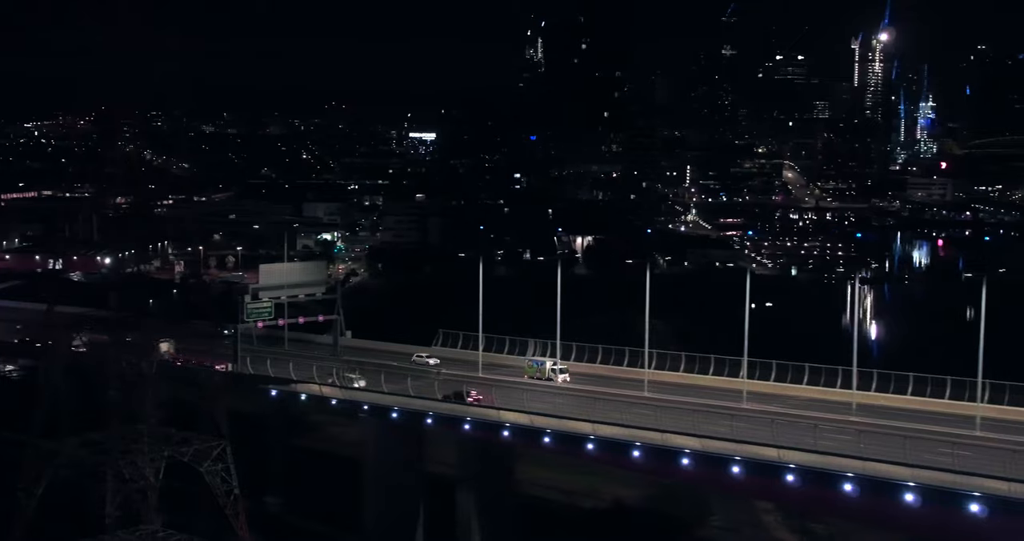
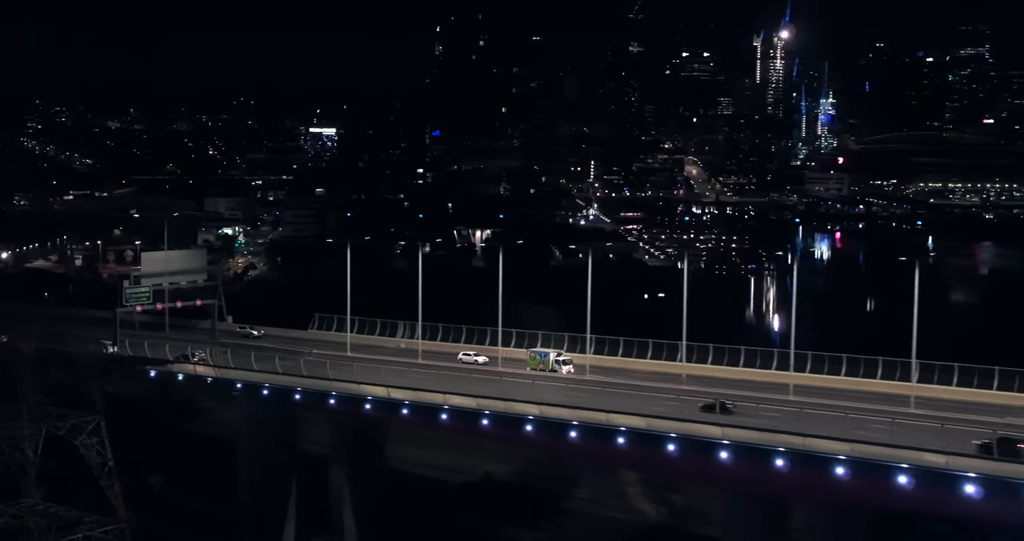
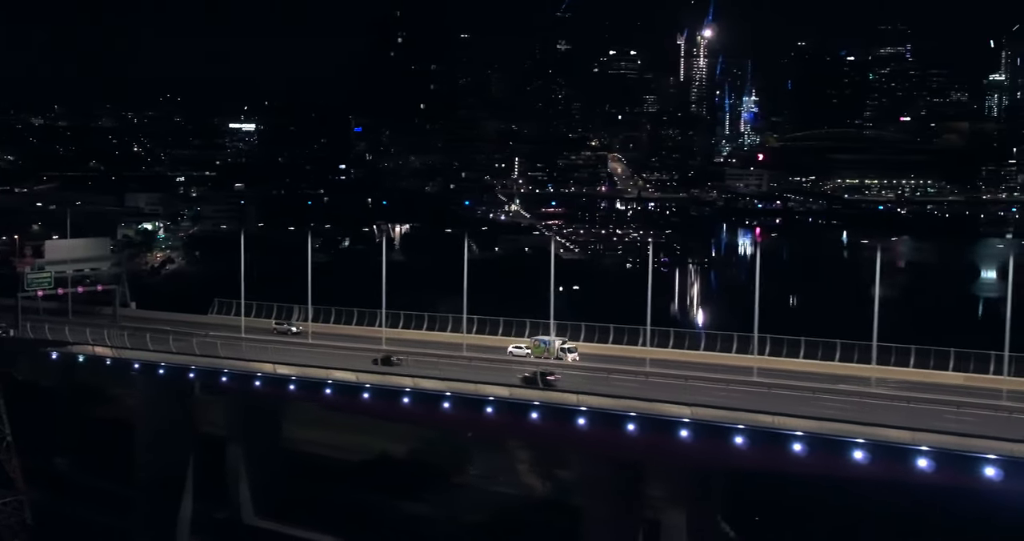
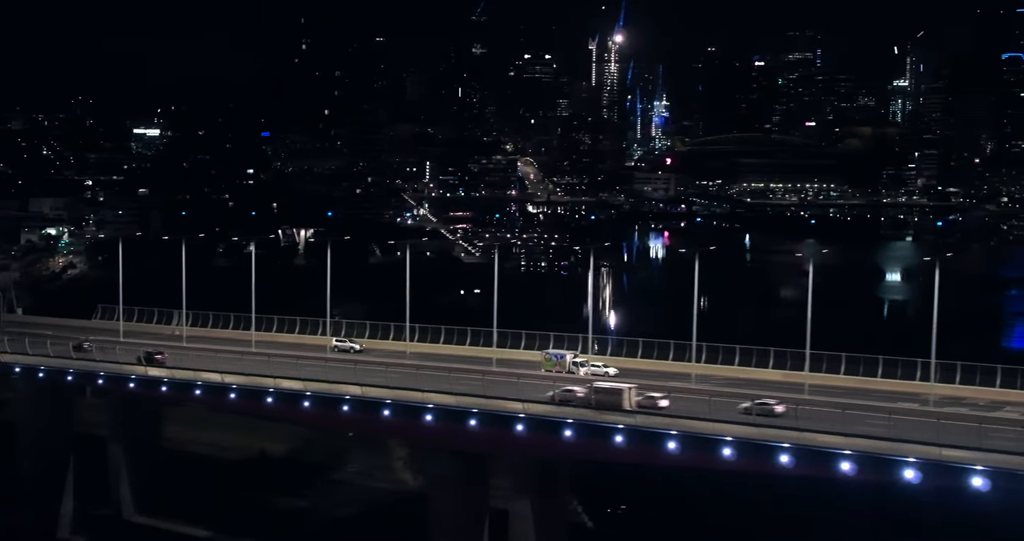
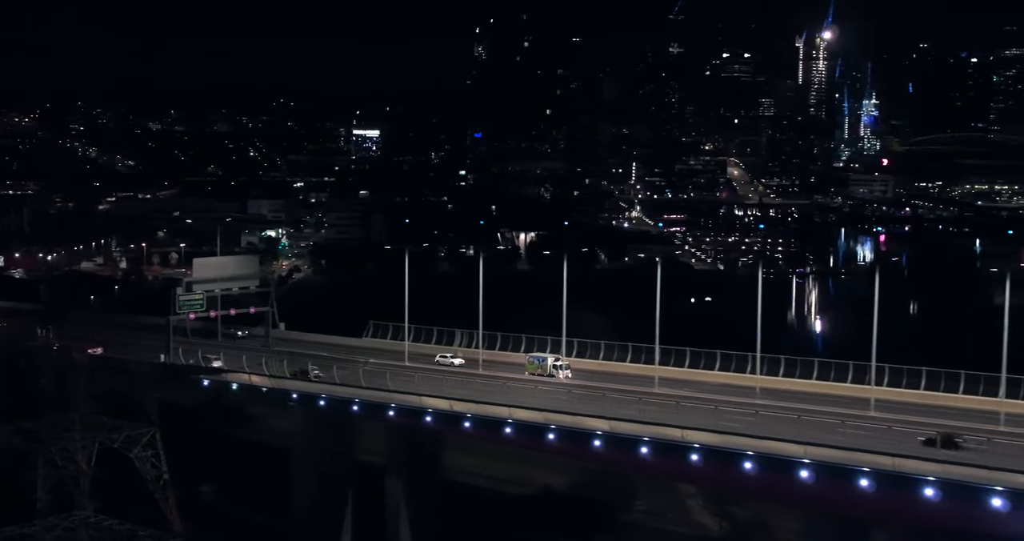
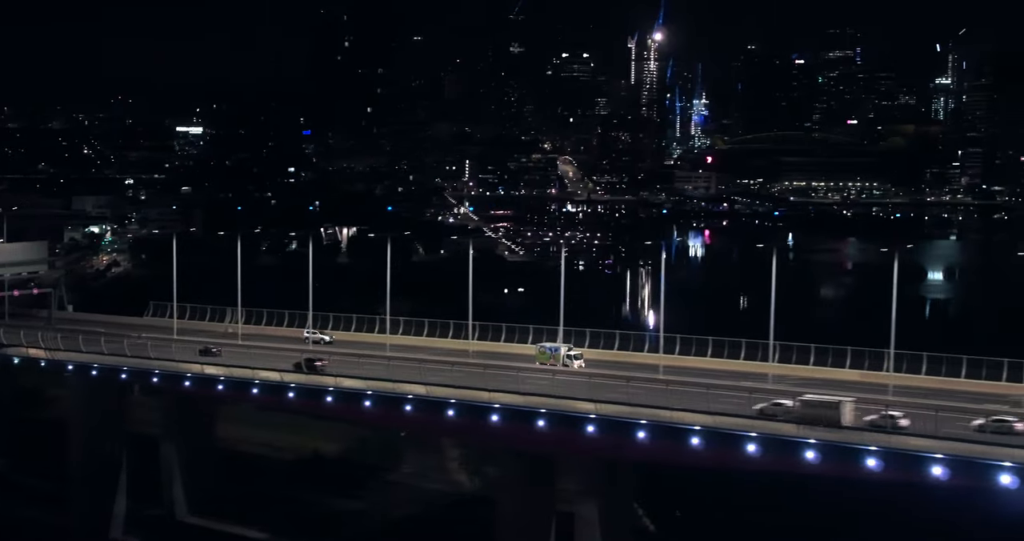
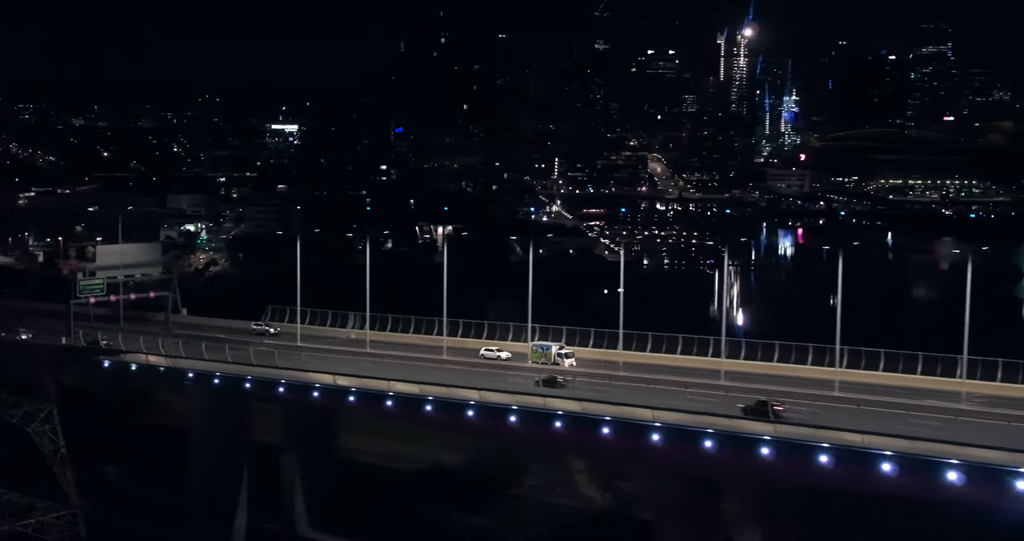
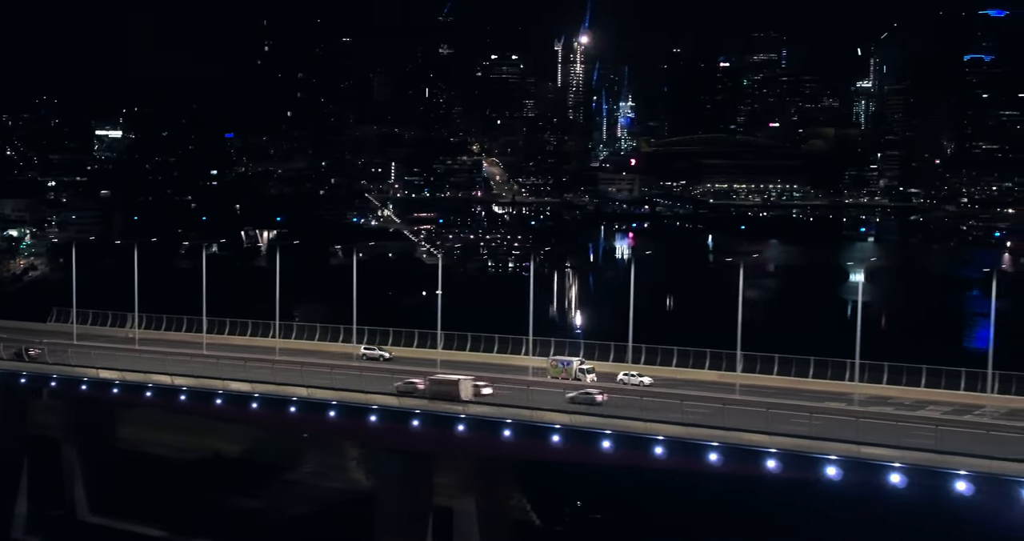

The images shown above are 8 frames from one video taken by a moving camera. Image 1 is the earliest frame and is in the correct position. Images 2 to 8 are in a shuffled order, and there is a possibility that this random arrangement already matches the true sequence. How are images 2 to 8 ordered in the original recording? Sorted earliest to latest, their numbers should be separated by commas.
5, 2, 7, 3, 6, 4, 8
